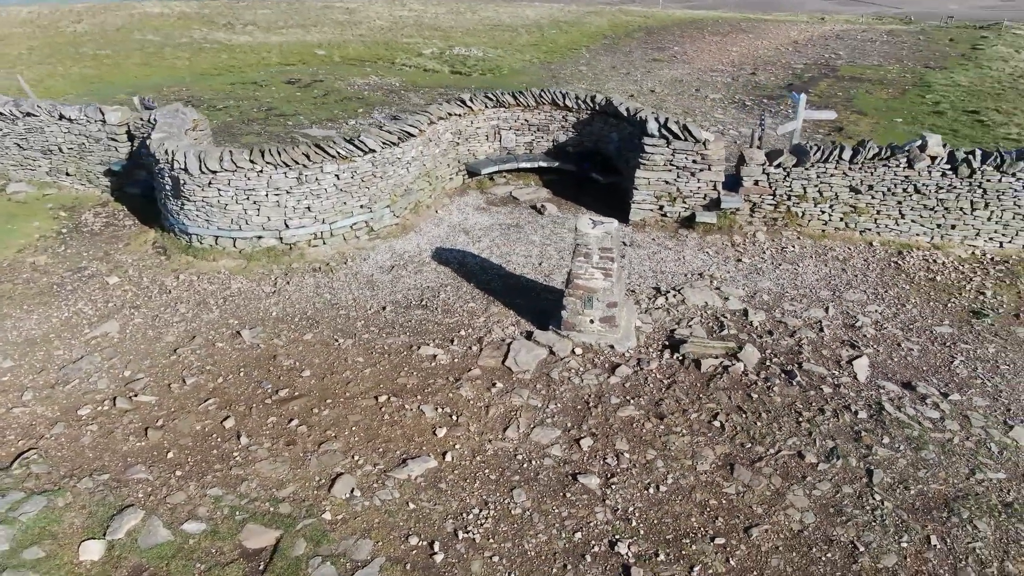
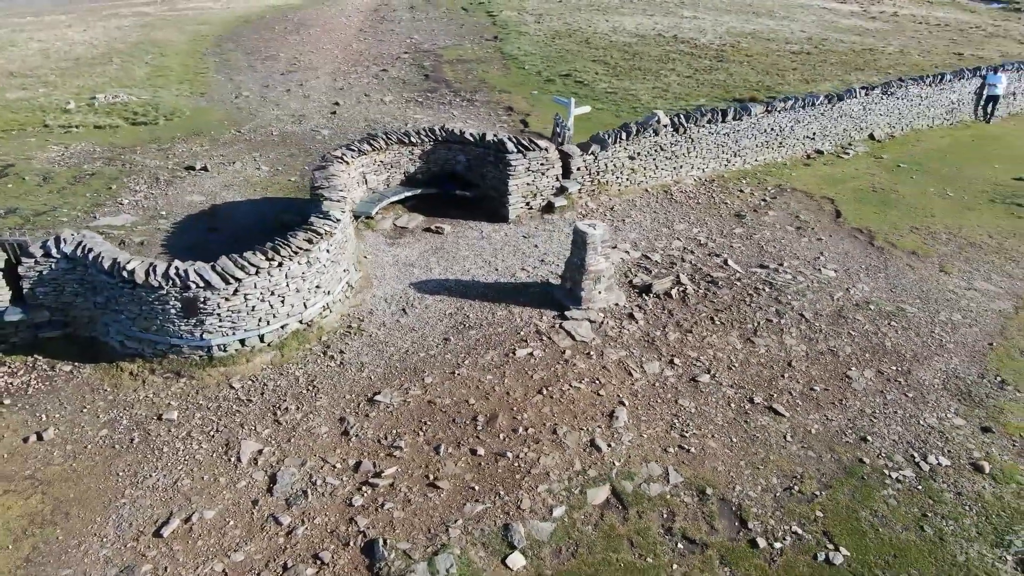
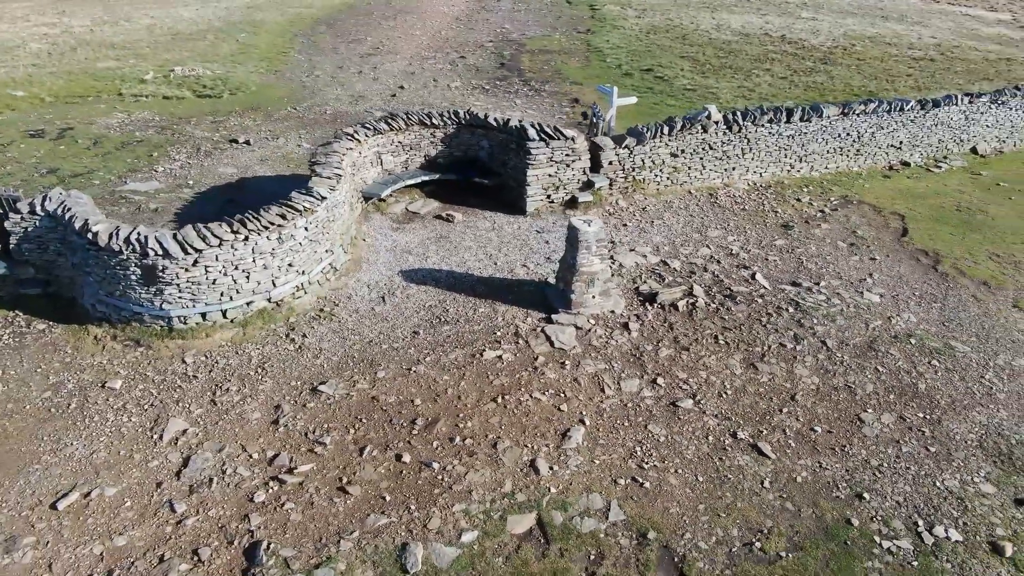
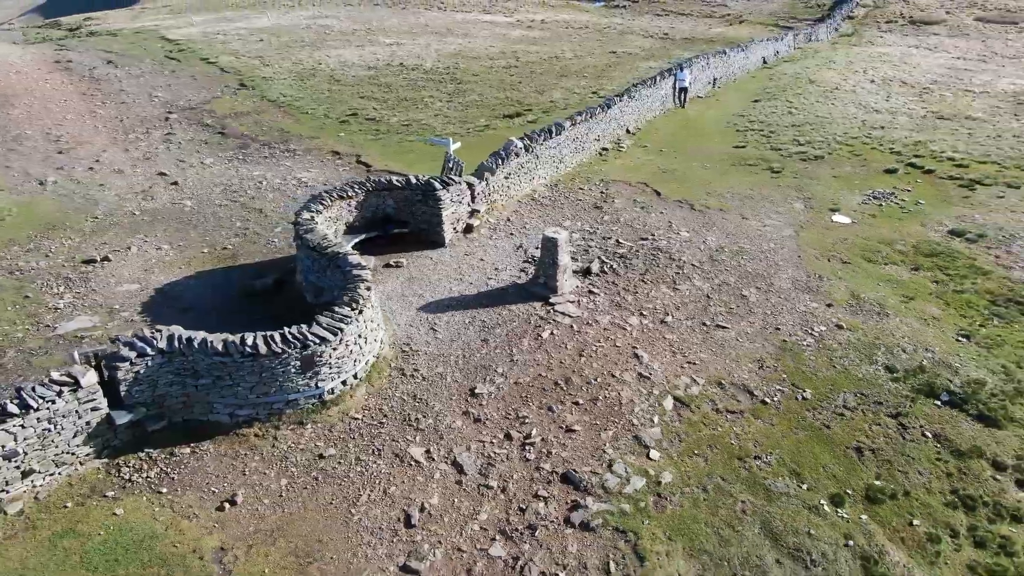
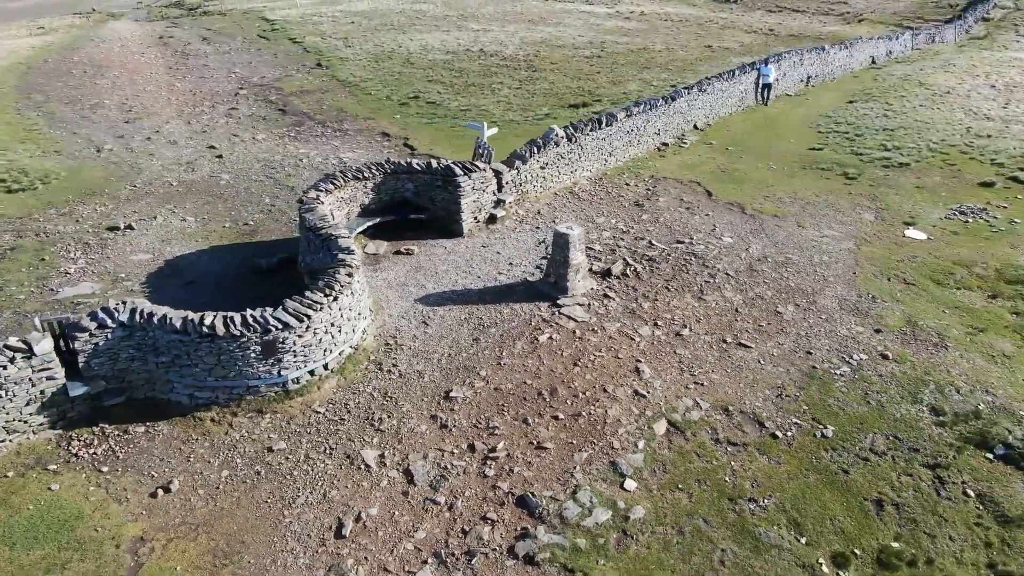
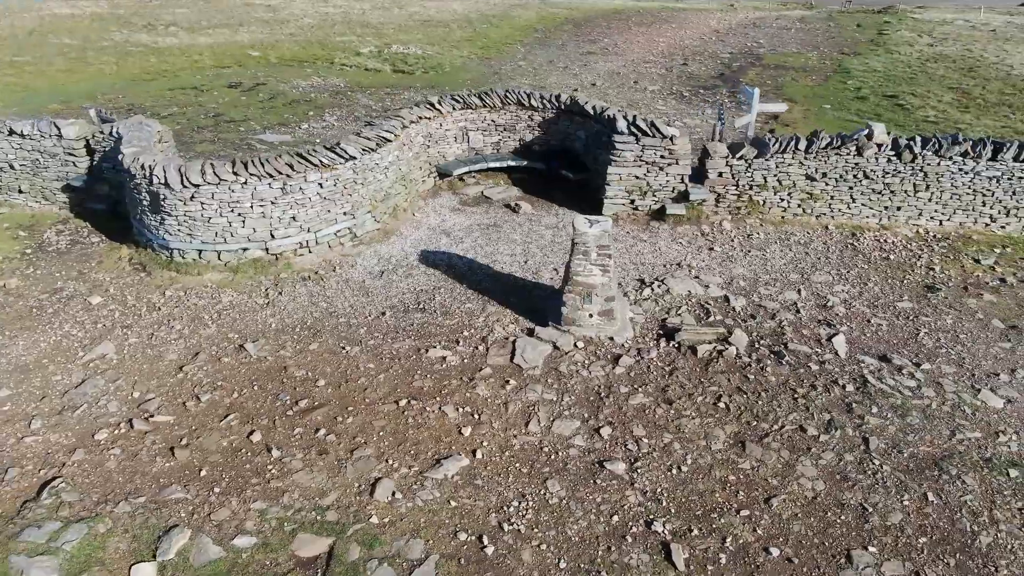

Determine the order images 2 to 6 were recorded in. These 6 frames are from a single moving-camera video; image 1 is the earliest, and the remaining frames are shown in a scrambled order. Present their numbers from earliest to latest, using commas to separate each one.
6, 3, 2, 5, 4
